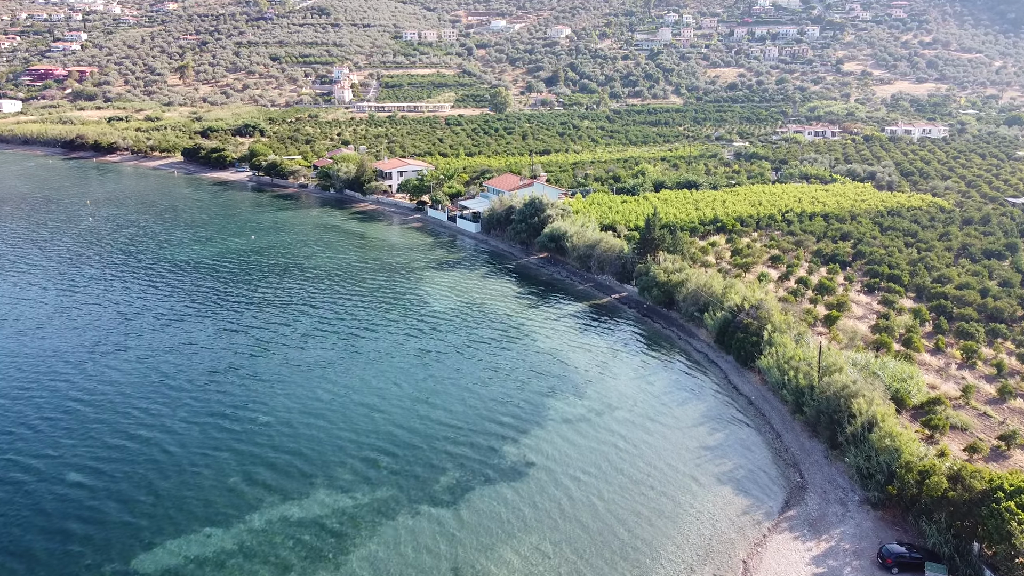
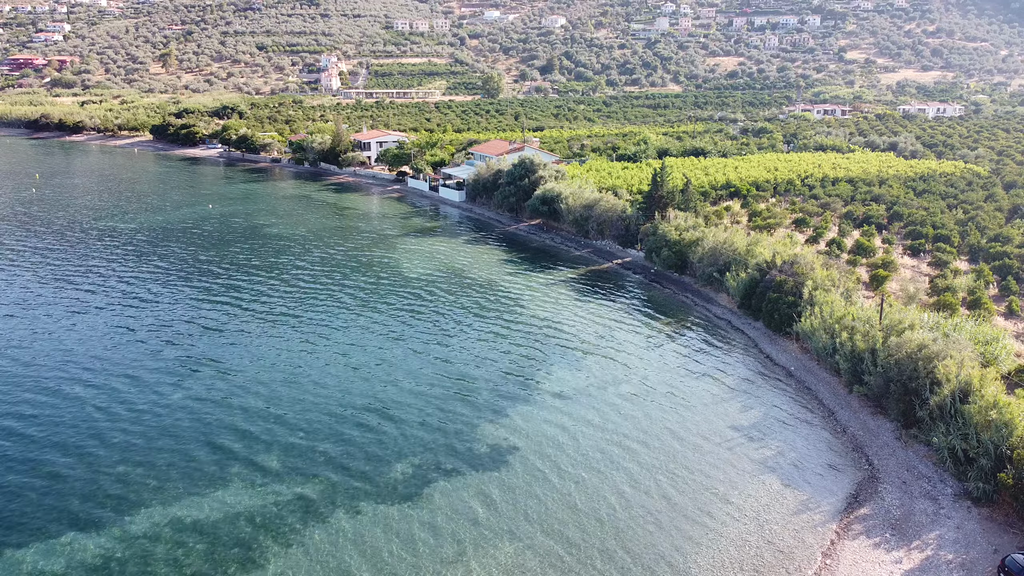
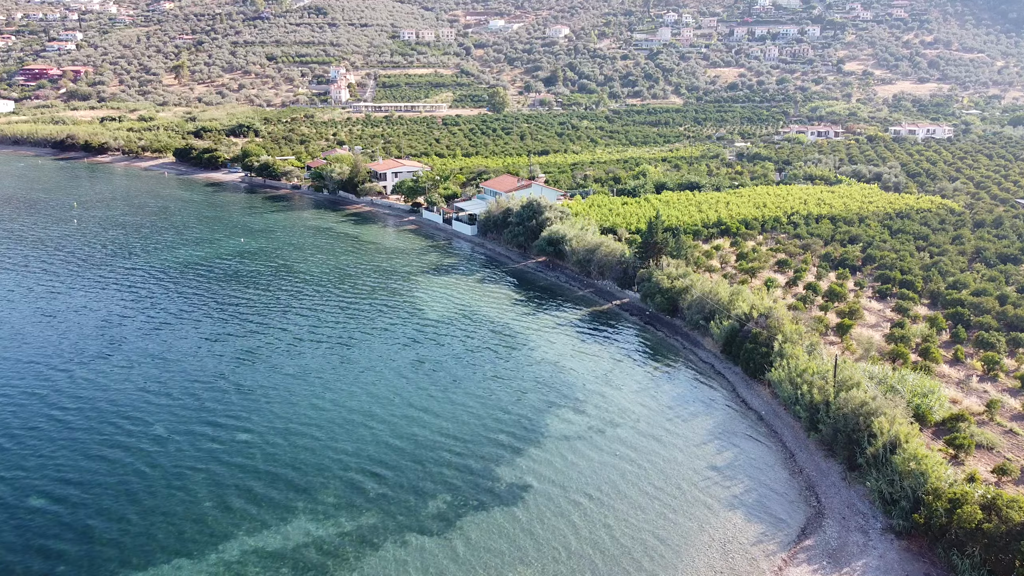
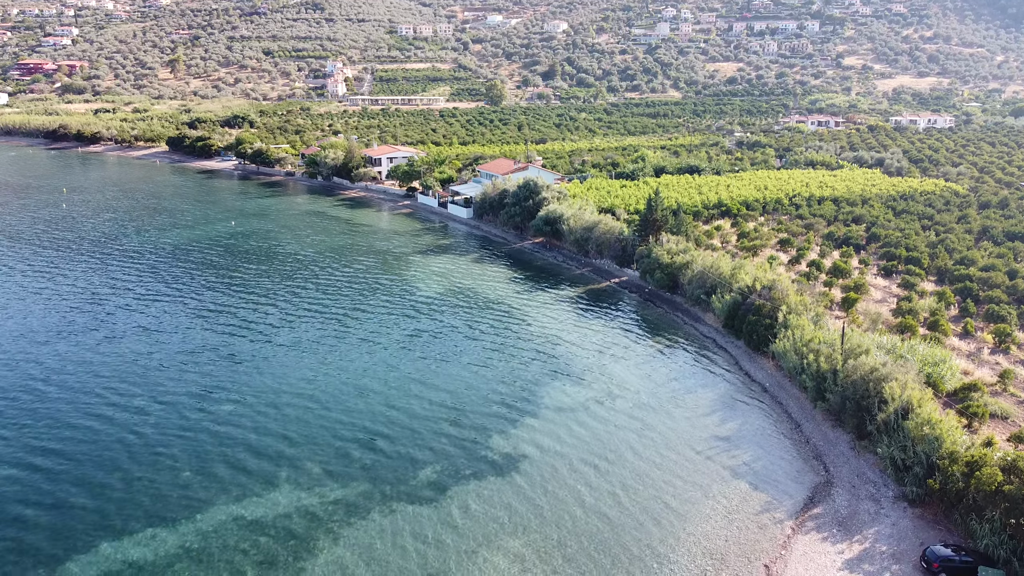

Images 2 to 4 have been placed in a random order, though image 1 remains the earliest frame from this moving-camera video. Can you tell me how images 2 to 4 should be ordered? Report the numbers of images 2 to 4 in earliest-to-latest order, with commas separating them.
3, 4, 2
